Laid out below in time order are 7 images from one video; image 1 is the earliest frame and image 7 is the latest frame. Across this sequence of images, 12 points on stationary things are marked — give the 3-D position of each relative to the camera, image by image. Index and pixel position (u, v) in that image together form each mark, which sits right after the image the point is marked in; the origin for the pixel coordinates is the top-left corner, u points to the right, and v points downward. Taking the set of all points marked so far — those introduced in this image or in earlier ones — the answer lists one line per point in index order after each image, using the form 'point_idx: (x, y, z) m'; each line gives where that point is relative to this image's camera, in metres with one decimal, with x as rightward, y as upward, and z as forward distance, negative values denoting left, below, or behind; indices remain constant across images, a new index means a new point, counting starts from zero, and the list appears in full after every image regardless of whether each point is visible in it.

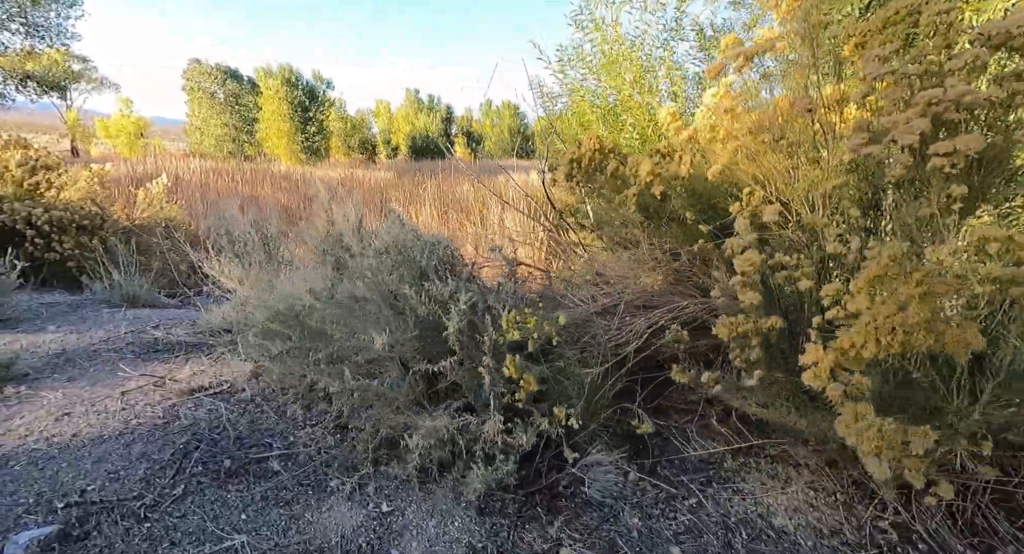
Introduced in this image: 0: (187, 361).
0: (-1.8, -0.5, +3.0) m
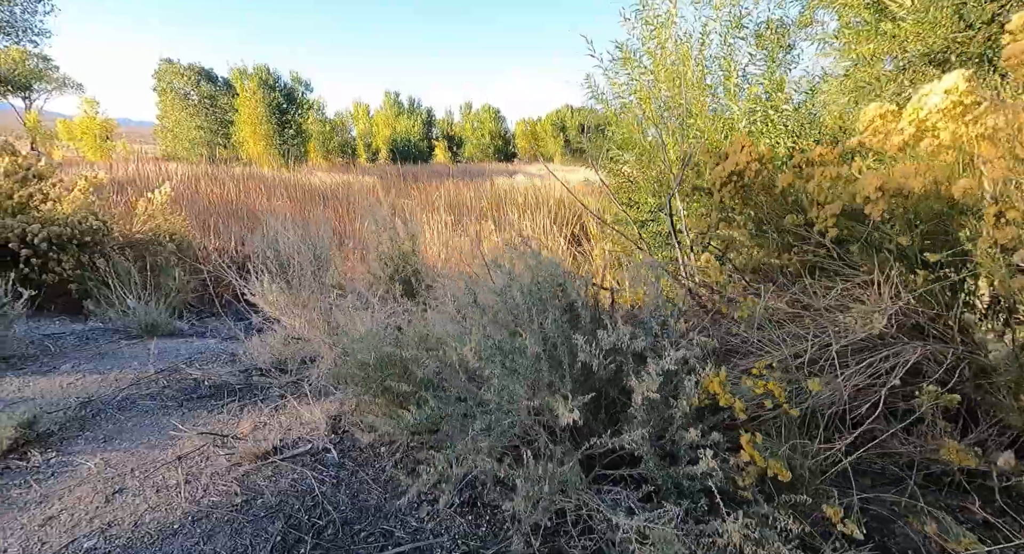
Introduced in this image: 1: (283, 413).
0: (-1.2, -0.6, +2.6) m
1: (-1.1, -0.6, +2.5) m
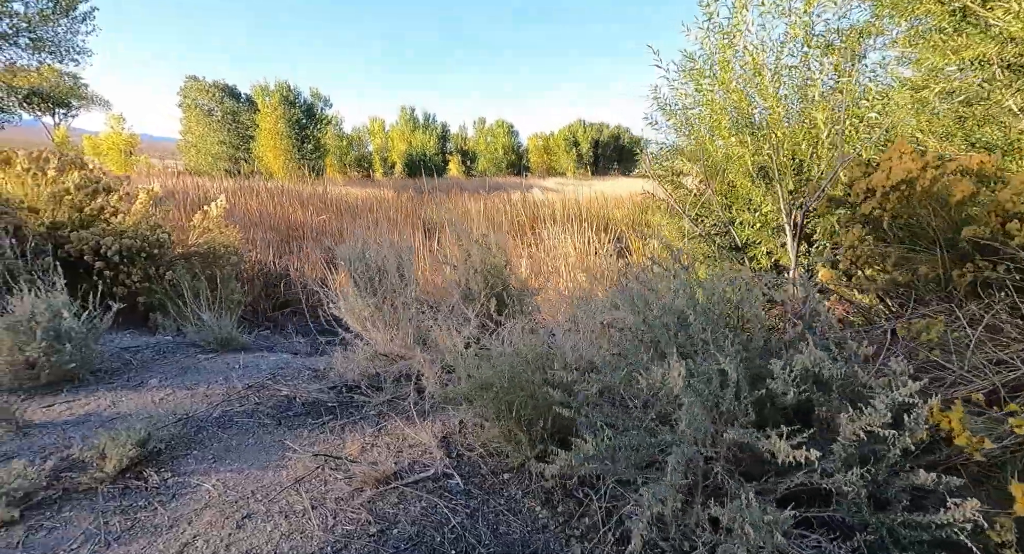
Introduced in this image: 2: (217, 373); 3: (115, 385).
0: (-0.7, -0.7, +2.5) m
1: (-0.5, -0.7, +2.4) m
2: (-1.8, -0.6, +3.3) m
3: (-2.2, -0.6, +3.1) m
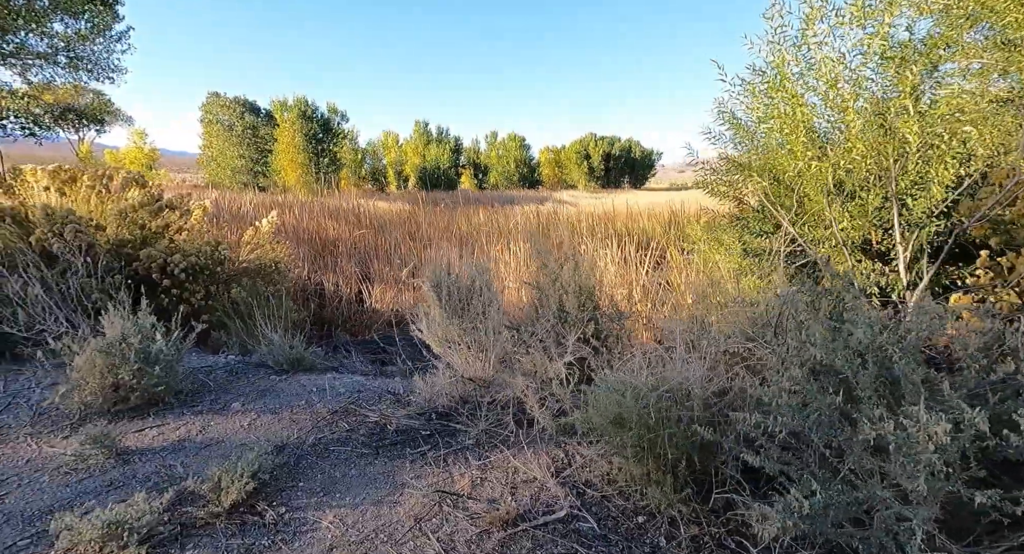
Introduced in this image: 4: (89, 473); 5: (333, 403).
0: (-0.3, -0.8, +2.3) m
1: (-0.1, -0.8, +2.3) m
2: (-1.2, -0.7, +3.2) m
3: (-1.7, -0.7, +3.0) m
4: (-1.8, -0.8, +2.3) m
5: (-1.0, -0.7, +3.1) m
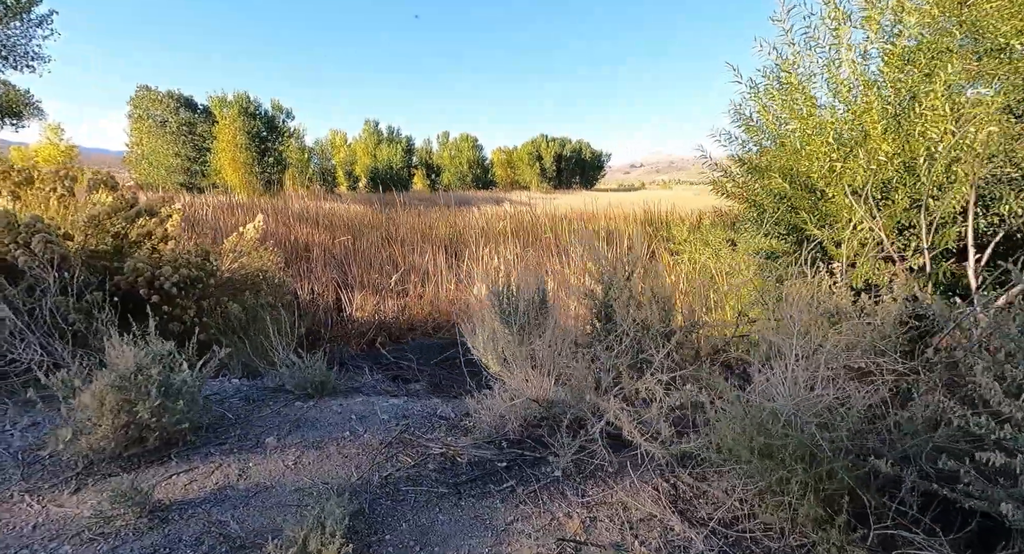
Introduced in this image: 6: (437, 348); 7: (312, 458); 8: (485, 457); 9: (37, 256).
0: (+0.1, -0.9, +2.1) m
1: (+0.3, -0.8, +2.1) m
2: (-0.9, -0.8, +2.9) m
3: (-1.3, -0.8, +2.6) m
4: (-1.3, -0.9, +1.9) m
5: (-0.7, -0.8, +2.8) m
6: (-0.7, -0.6, +5.0) m
7: (-0.9, -0.8, +2.5) m
8: (-0.1, -0.8, +2.4) m
9: (-3.0, +0.1, +3.5) m
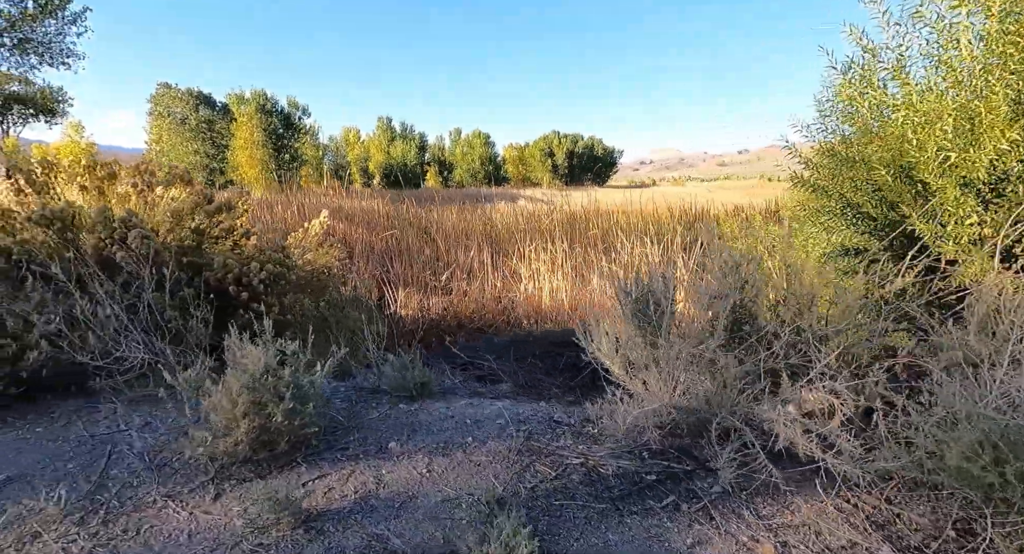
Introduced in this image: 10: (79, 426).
0: (+0.7, -0.9, +2.0) m
1: (+0.9, -0.9, +1.9) m
2: (-0.3, -0.8, +2.8) m
3: (-0.7, -0.8, +2.5) m
4: (-0.7, -0.9, +1.8) m
5: (0.0, -0.8, +2.7) m
6: (0.0, -0.6, +4.9) m
7: (-0.3, -0.8, +2.4) m
8: (+0.5, -0.8, +2.3) m
9: (-2.4, +0.2, +3.4) m
10: (-2.2, -0.8, +2.8) m
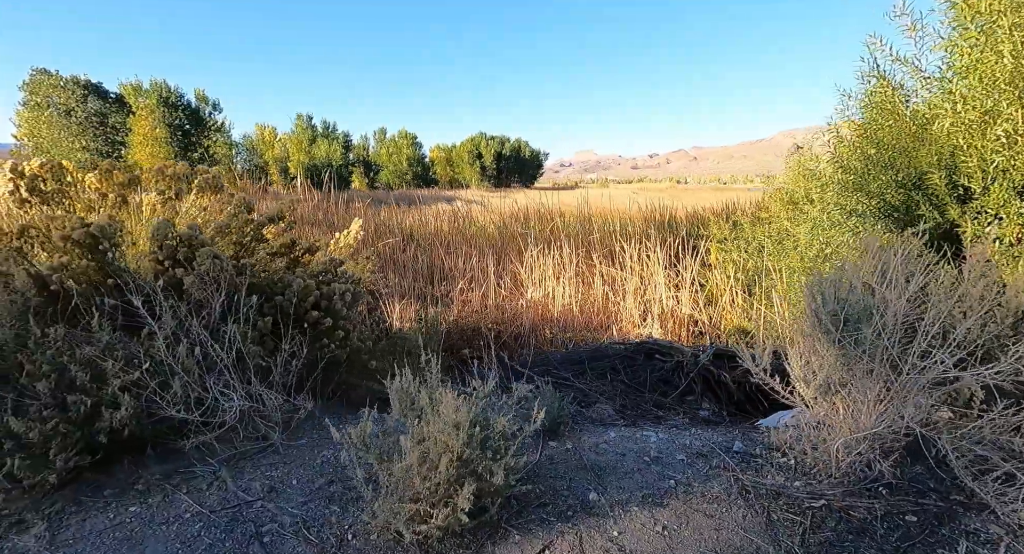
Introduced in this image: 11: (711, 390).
0: (+1.7, -0.9, +1.8) m
1: (+1.9, -0.9, +1.8) m
2: (+0.6, -0.9, +2.4) m
3: (+0.2, -0.9, +2.1) m
4: (+0.2, -1.0, +1.4) m
5: (+0.8, -0.9, +2.4) m
6: (+0.5, -0.7, +4.6) m
7: (+0.6, -0.9, +2.1) m
8: (+1.4, -0.9, +2.1) m
9: (-1.6, 0.0, +2.8) m
10: (-1.3, -0.9, +2.2) m
11: (+1.5, -0.8, +4.1) m
